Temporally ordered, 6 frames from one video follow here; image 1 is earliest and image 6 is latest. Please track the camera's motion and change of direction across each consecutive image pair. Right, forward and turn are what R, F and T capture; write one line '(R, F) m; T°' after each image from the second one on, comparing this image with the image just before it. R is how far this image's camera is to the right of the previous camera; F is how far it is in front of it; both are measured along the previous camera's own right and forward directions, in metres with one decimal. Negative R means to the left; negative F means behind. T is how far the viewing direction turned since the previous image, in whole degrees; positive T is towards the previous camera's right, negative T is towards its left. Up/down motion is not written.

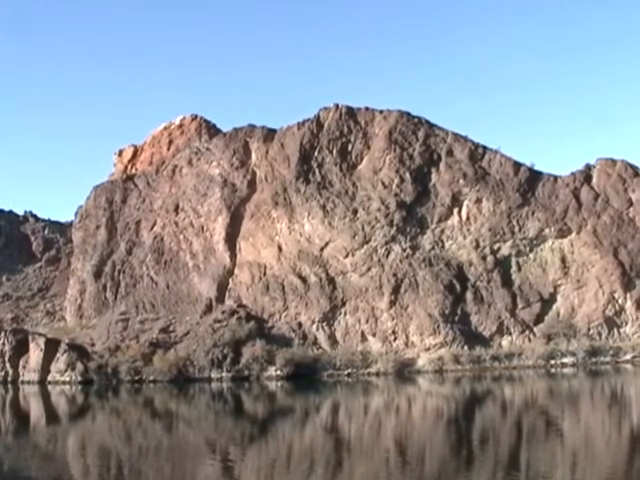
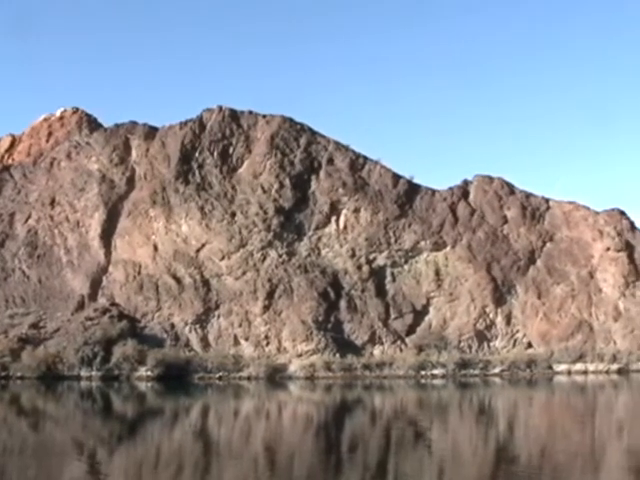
(-4.3, +0.4) m; +8°
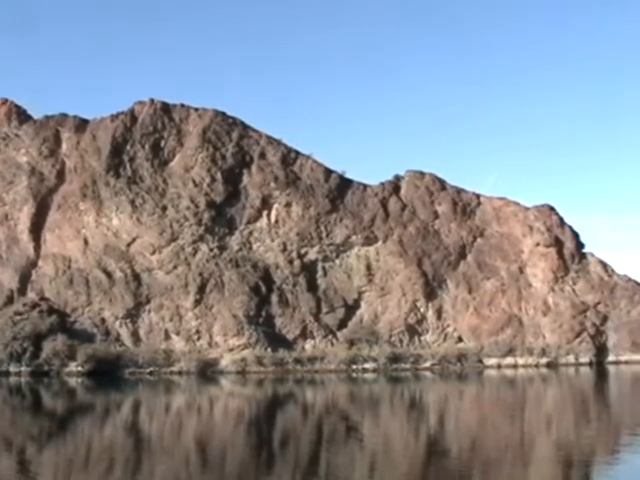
(-2.1, +0.1) m; +4°
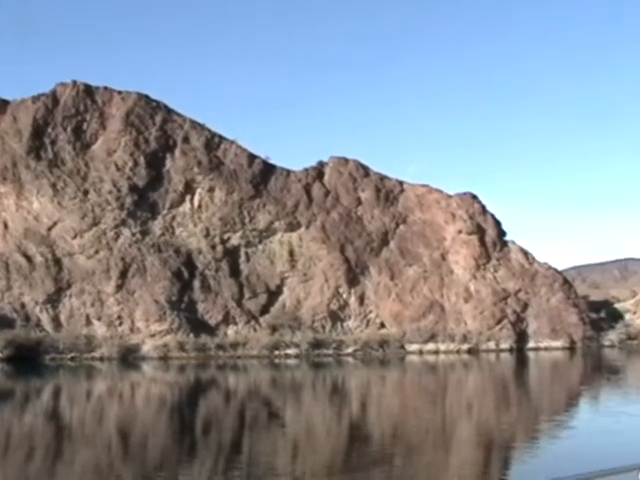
(-2.5, +0.2) m; +5°
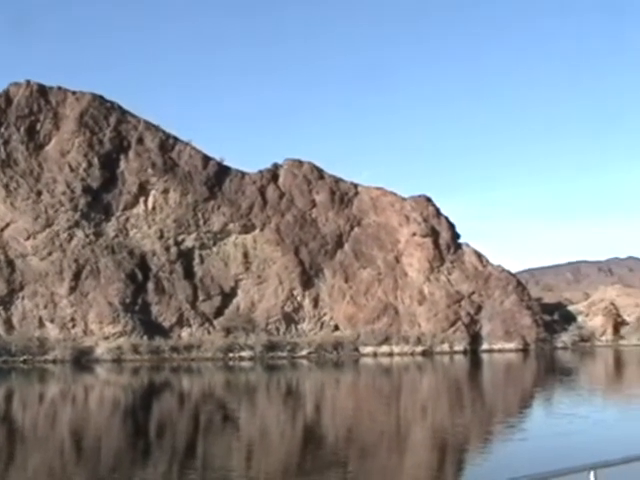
(-1.2, +0.1) m; +3°
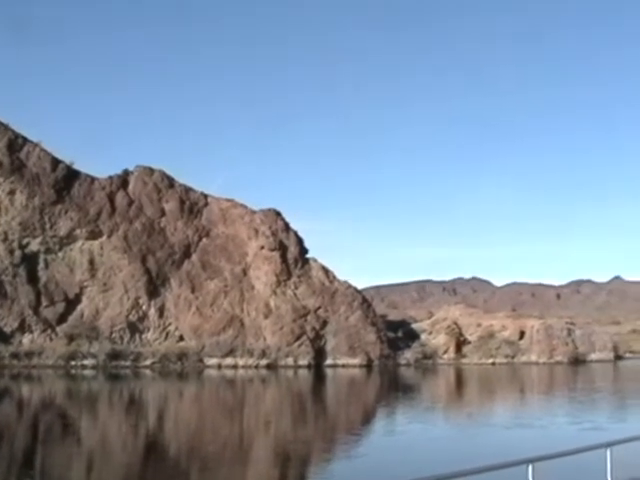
(-4.1, +0.5) m; +9°
